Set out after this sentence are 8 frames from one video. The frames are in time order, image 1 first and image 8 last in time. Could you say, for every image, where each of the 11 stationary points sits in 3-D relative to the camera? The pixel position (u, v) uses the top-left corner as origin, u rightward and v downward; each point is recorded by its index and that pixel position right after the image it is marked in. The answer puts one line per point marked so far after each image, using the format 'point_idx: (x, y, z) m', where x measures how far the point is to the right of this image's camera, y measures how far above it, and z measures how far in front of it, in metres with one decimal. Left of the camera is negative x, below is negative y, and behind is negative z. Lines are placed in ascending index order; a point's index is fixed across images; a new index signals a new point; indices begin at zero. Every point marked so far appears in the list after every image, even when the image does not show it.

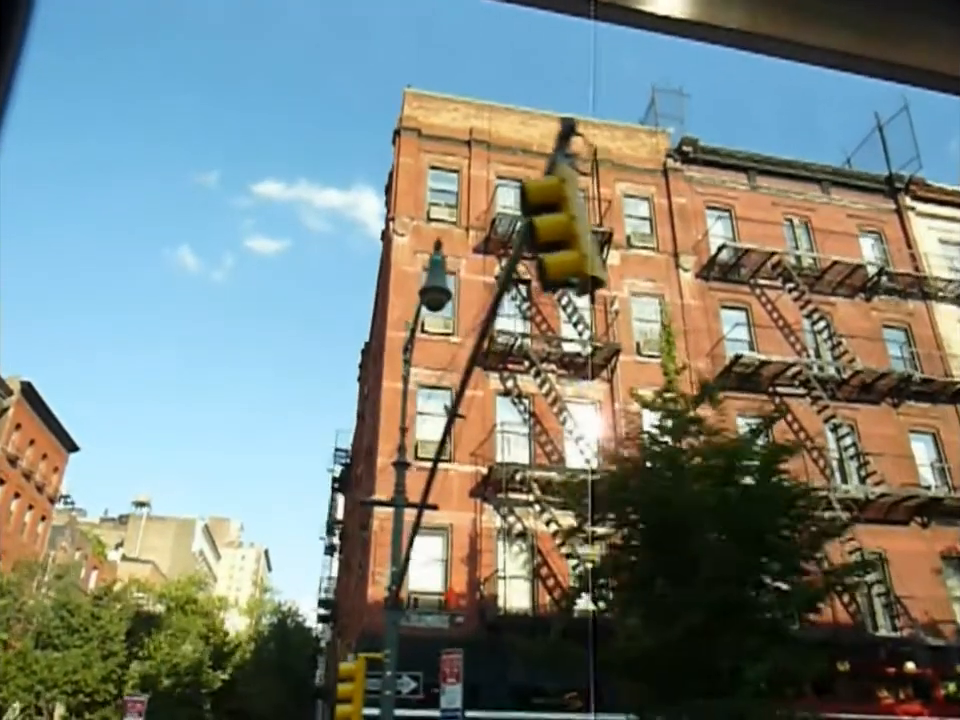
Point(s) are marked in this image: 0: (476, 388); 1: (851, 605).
0: (-0.1, -0.6, +18.7) m
1: (+8.0, -5.3, +18.1) m
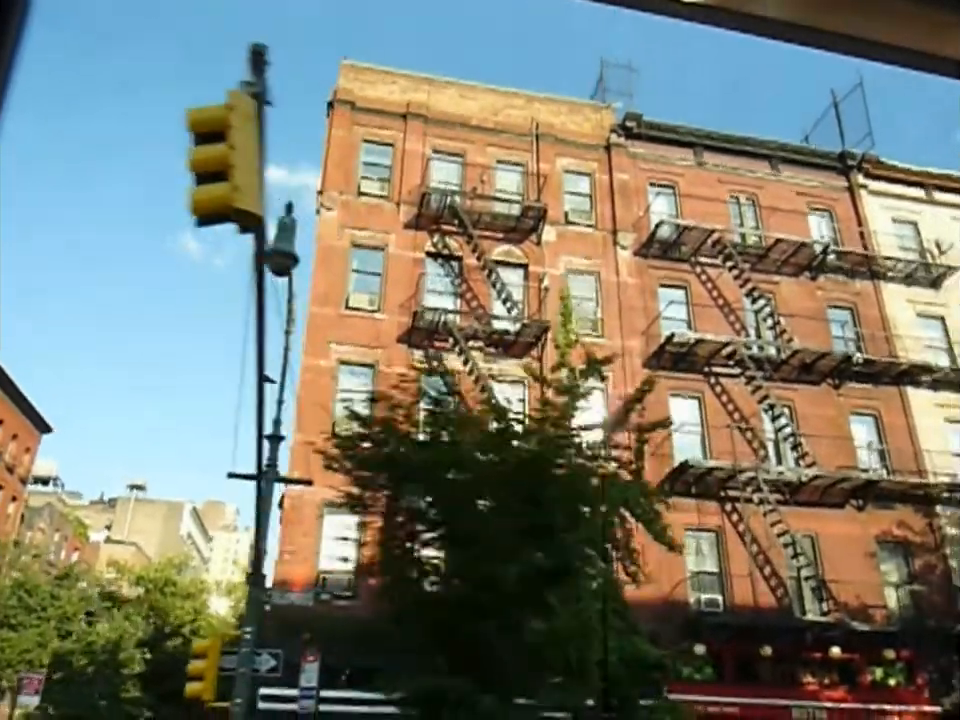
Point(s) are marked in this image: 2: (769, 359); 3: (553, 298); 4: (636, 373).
0: (-1.8, -0.1, +18.3) m
1: (+6.3, -4.8, +17.7) m
2: (+6.9, 0.0, +20.0) m
3: (+1.7, +1.5, +19.8) m
4: (+3.5, -0.3, +19.3) m
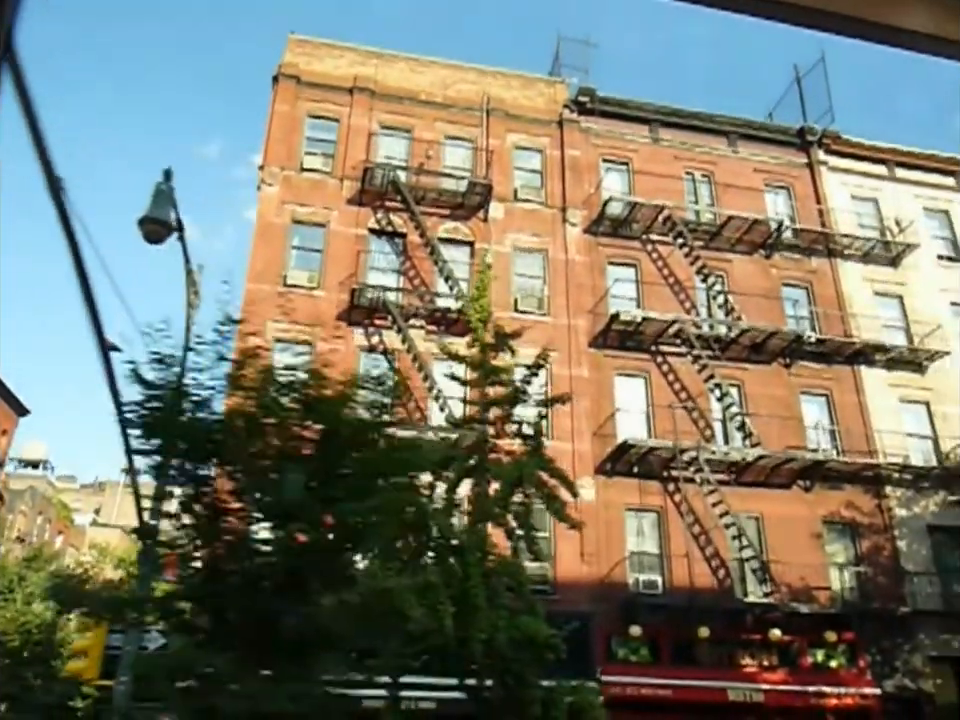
0: (-3.1, +0.4, +18.0) m
1: (+5.0, -4.4, +17.5) m
2: (+5.6, +0.5, +19.7) m
3: (+0.4, +2.0, +19.4) m
4: (+2.2, +0.2, +19.0) m
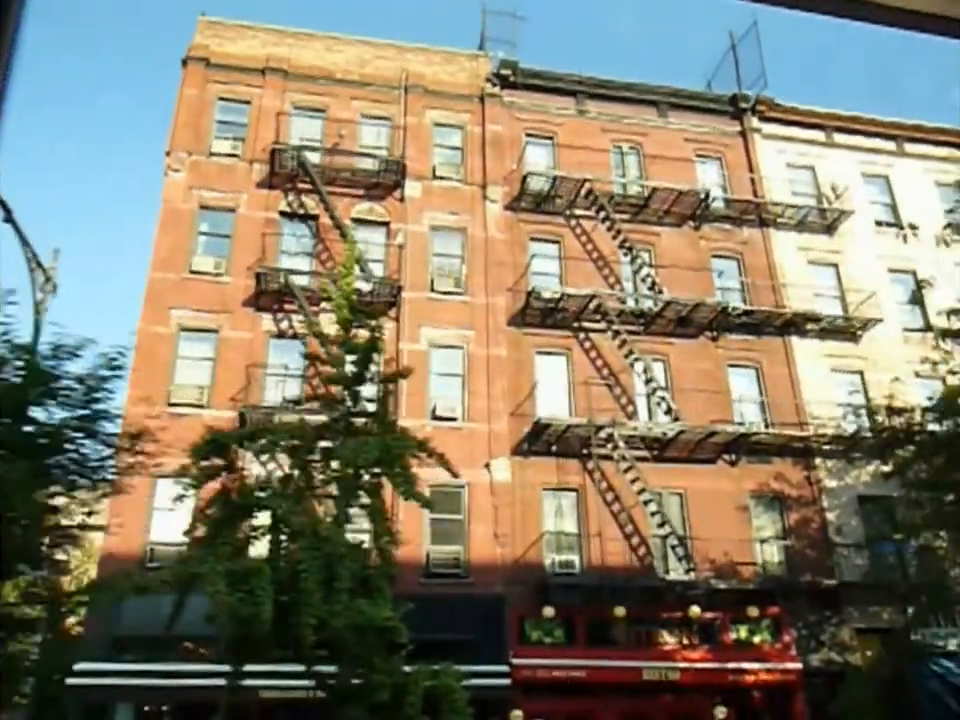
0: (-4.9, +0.6, +17.7) m
1: (+3.2, -3.8, +17.1) m
2: (+3.8, +1.0, +19.3) m
3: (-1.5, +2.4, +19.0) m
4: (+0.4, +0.7, +18.6) m
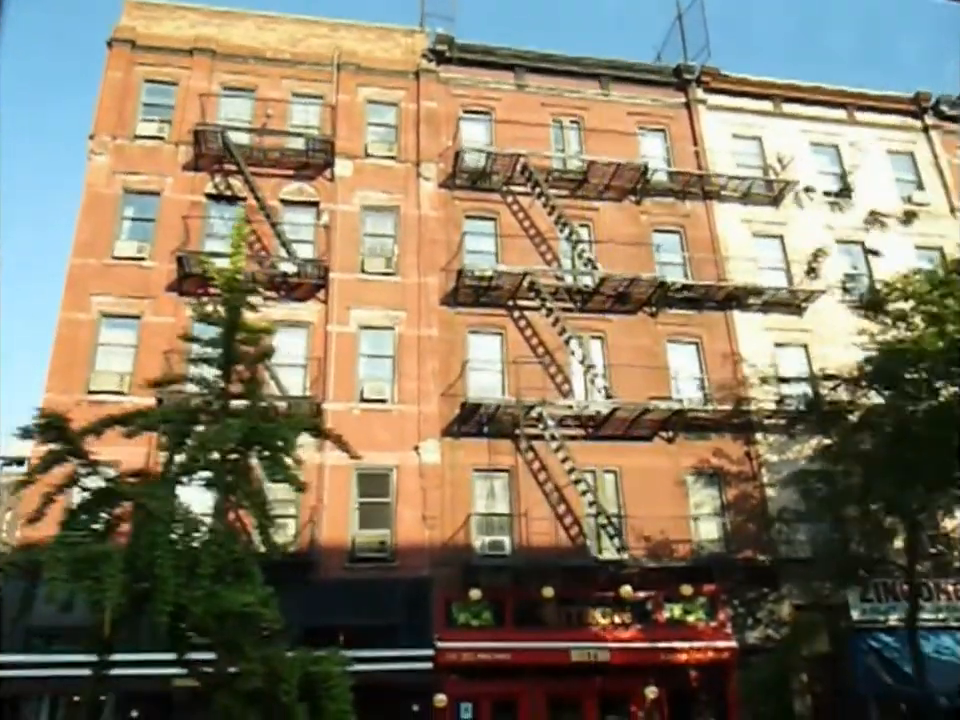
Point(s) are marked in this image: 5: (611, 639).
0: (-6.4, +0.9, +17.4) m
1: (+1.8, -3.4, +16.9) m
2: (+2.3, +1.6, +19.0) m
3: (-3.0, +2.8, +18.7) m
4: (-1.1, +1.1, +18.3) m
5: (+2.4, -5.2, +15.7) m
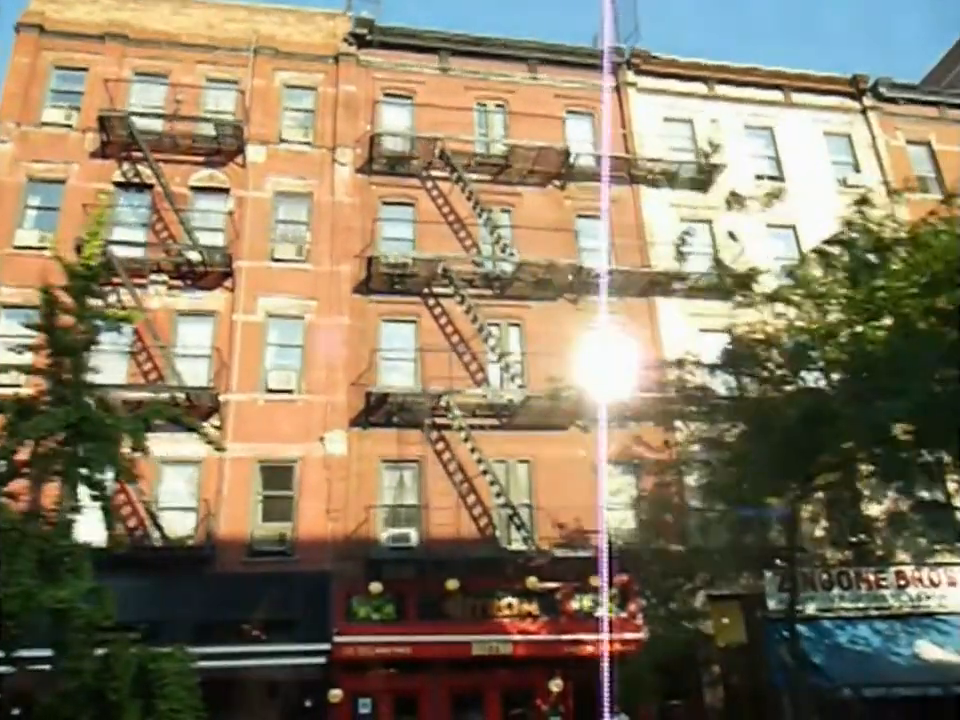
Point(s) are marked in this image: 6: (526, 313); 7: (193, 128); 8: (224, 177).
0: (-8.3, +1.1, +17.0) m
1: (0.0, -3.1, +16.6) m
2: (+0.4, +1.8, +18.6) m
3: (-4.9, +3.0, +18.3) m
4: (-3.0, +1.3, +17.9) m
5: (+0.6, -5.0, +15.4) m
6: (+1.0, +1.0, +18.8) m
7: (-6.4, +5.2, +18.8) m
8: (-5.7, +4.0, +18.7) m
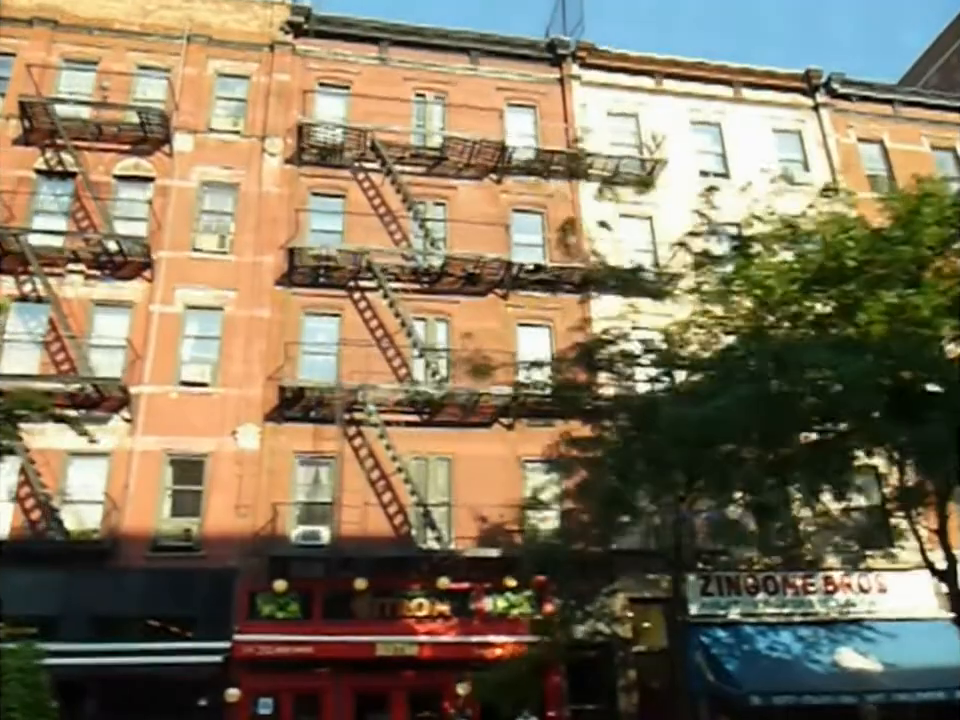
0: (-9.9, +1.3, +16.7) m
1: (-1.6, -3.0, +16.3) m
2: (-1.1, +1.9, +18.3) m
3: (-6.5, +3.2, +18.0) m
4: (-4.6, +1.4, +17.6) m
5: (-1.0, -4.9, +15.1) m
6: (-0.6, +1.1, +18.4) m
7: (-8.0, +5.4, +18.5) m
8: (-7.2, +4.2, +18.4) m
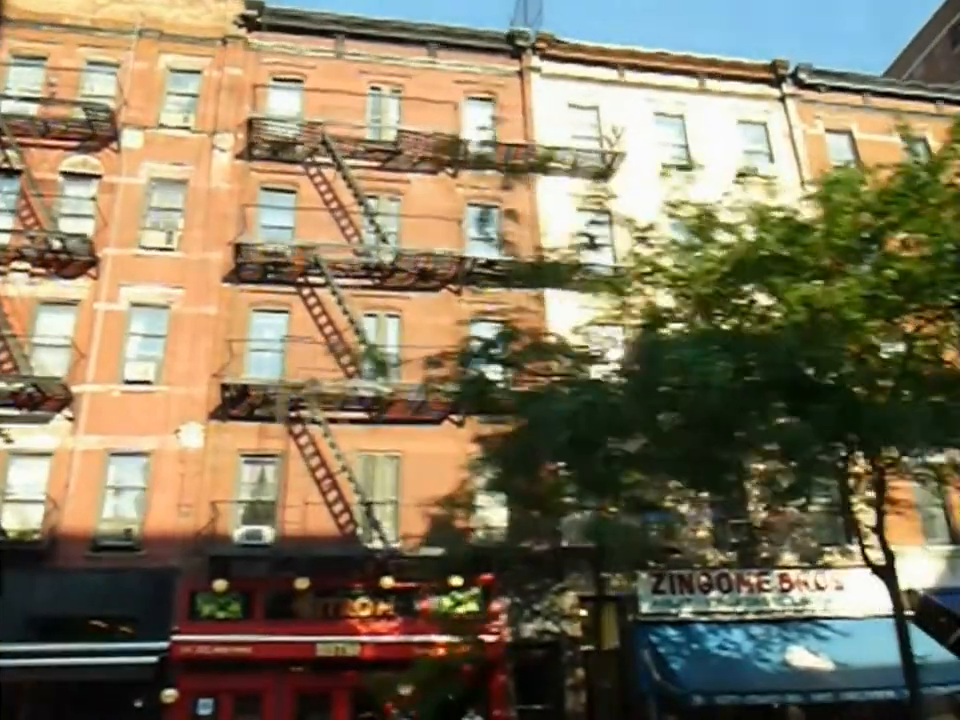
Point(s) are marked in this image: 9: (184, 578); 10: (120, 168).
0: (-10.9, +1.3, +16.6) m
1: (-2.6, -3.0, +16.1) m
2: (-2.2, +2.0, +18.0) m
3: (-7.5, +3.2, +17.8) m
4: (-5.6, +1.5, +17.4) m
5: (-2.1, -4.8, +14.9) m
6: (-1.6, +1.2, +18.2) m
7: (-9.0, +5.4, +18.4) m
8: (-8.2, +4.2, +18.2) m
9: (-5.3, -3.9, +15.1) m
10: (-7.7, +4.1, +18.2) m
